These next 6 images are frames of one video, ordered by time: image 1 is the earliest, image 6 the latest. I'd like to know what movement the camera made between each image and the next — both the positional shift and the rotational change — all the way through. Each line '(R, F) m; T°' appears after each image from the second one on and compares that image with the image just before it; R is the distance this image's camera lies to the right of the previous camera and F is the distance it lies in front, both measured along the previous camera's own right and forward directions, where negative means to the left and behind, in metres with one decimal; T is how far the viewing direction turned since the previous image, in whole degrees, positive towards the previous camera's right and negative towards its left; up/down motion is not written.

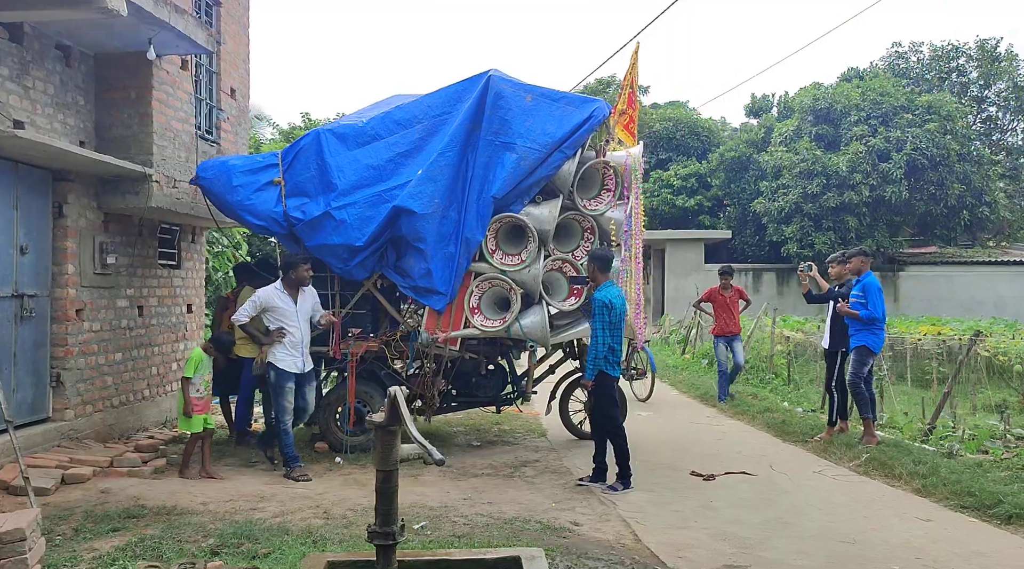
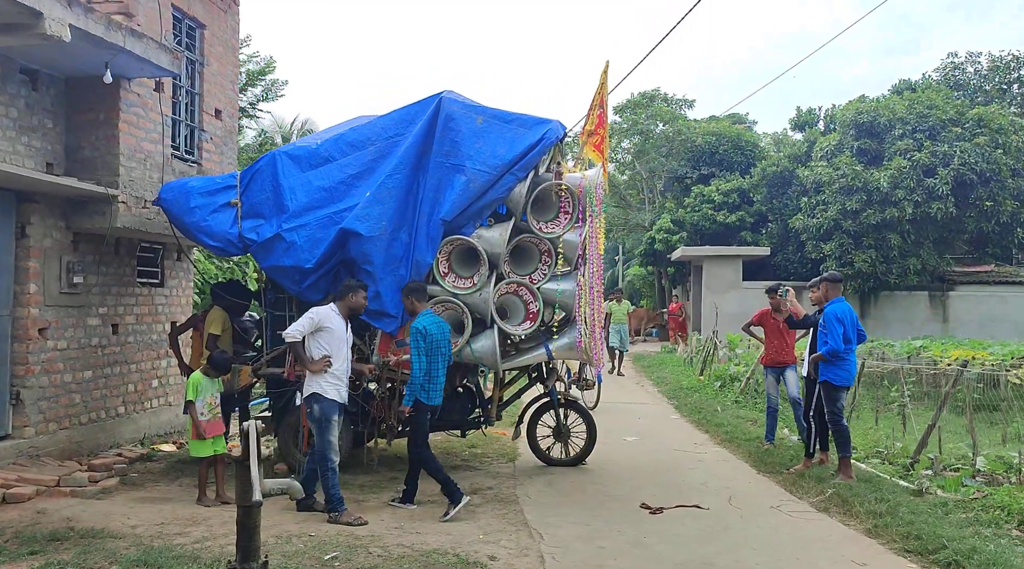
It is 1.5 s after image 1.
(+0.9, +0.2) m; -4°
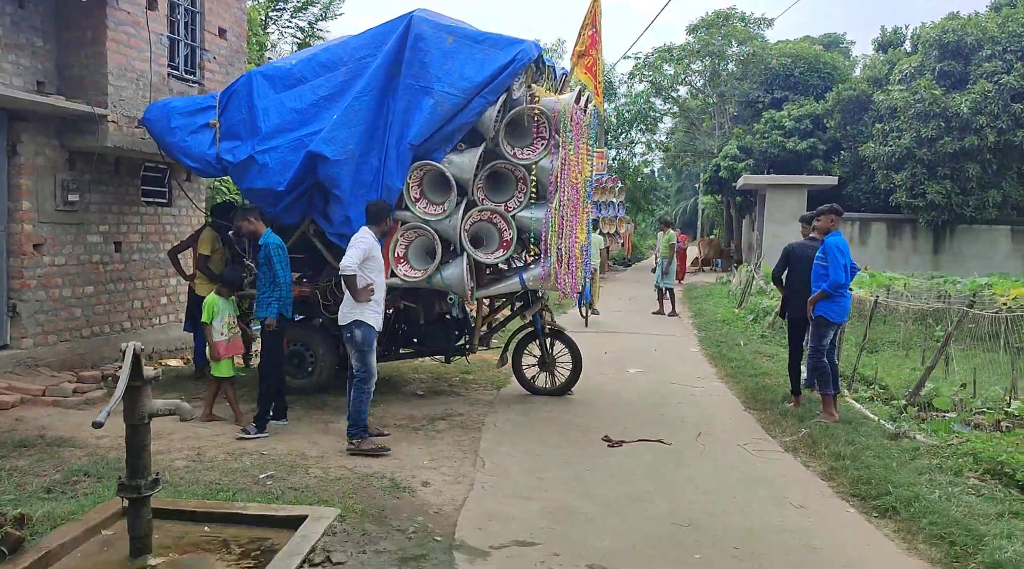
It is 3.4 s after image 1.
(+0.9, +0.2) m; -5°
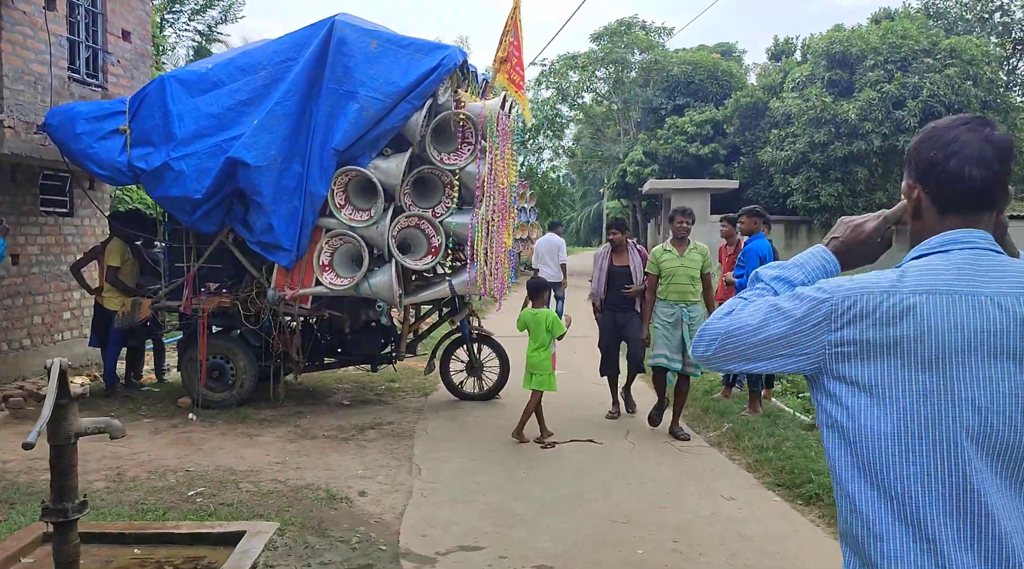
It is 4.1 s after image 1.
(-0.2, 0.0) m; +6°
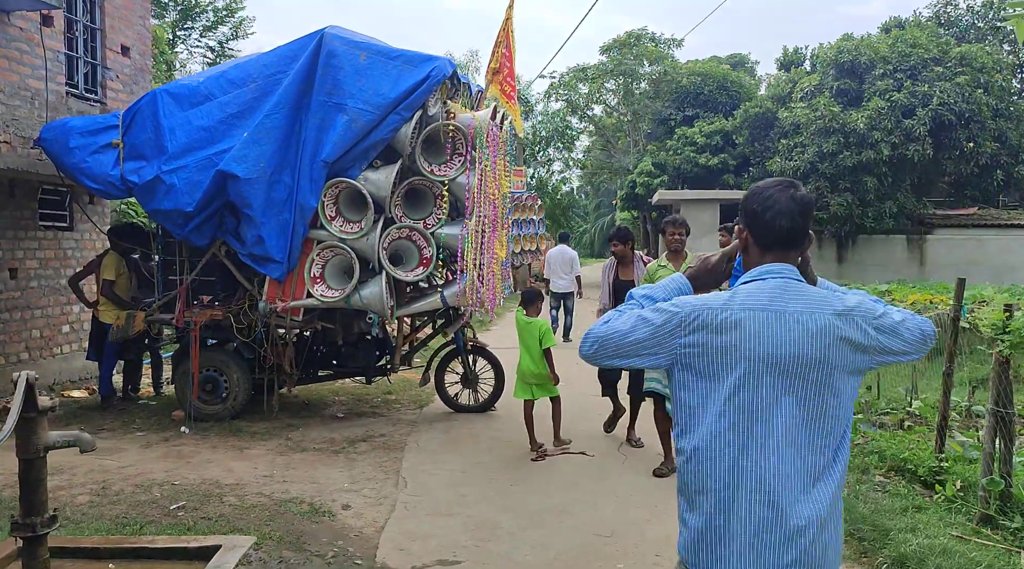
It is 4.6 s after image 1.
(+0.2, 0.0) m; -1°
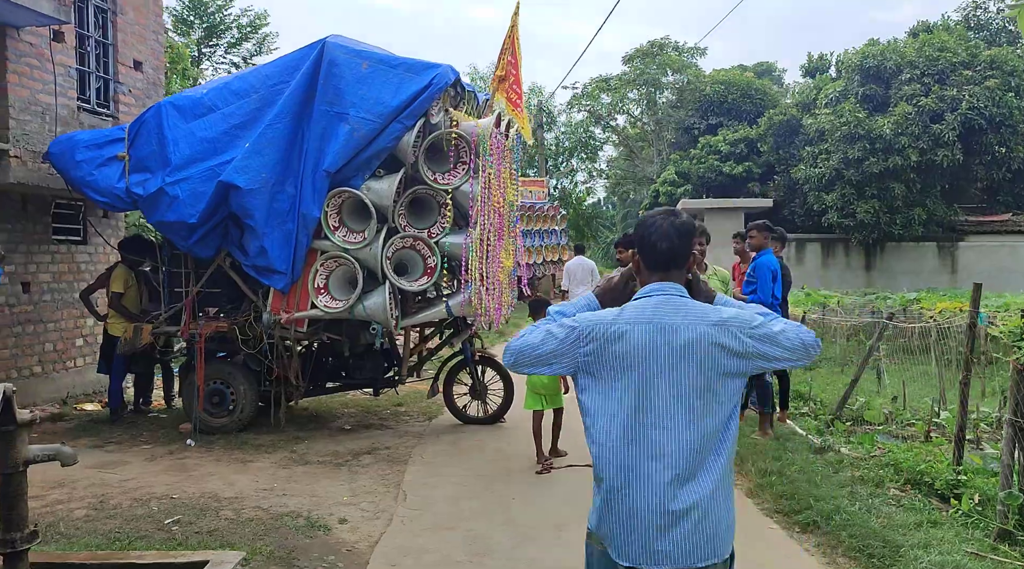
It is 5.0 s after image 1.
(+0.2, +0.1) m; -2°
